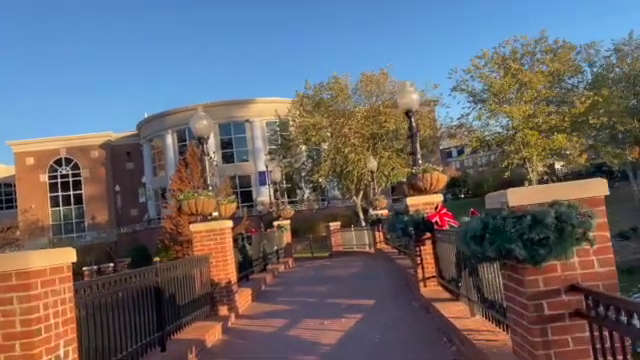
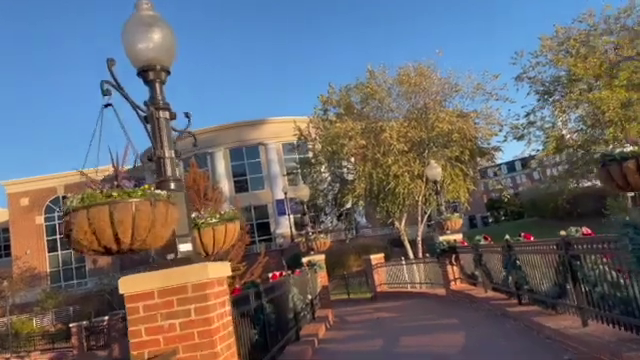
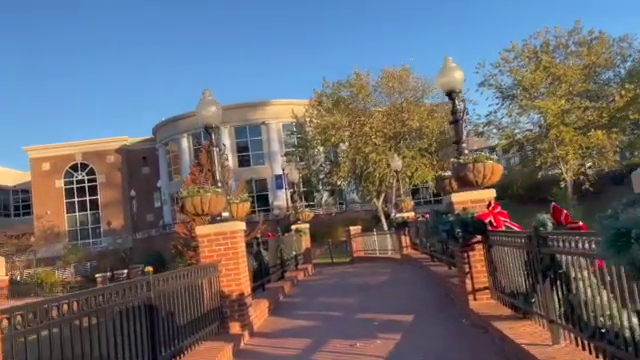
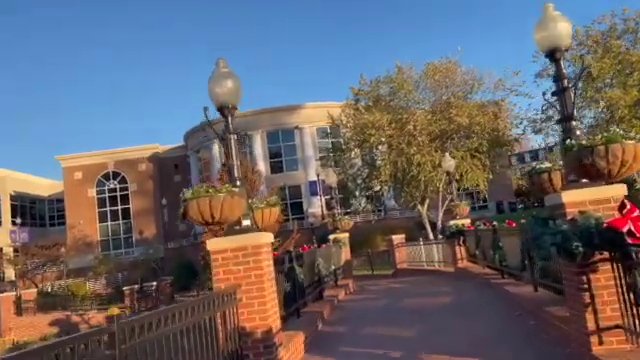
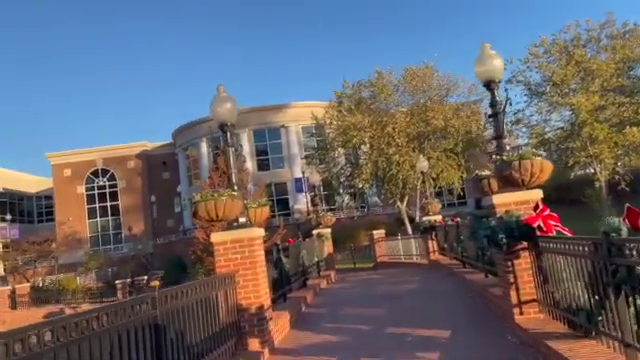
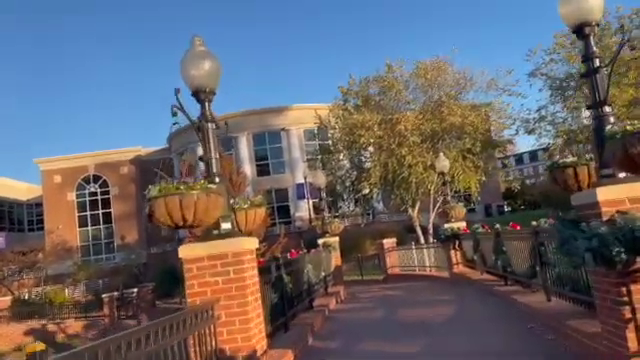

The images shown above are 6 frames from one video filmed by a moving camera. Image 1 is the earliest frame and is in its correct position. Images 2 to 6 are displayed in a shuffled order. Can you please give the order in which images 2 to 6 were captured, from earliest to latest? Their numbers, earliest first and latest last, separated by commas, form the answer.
3, 5, 4, 6, 2
